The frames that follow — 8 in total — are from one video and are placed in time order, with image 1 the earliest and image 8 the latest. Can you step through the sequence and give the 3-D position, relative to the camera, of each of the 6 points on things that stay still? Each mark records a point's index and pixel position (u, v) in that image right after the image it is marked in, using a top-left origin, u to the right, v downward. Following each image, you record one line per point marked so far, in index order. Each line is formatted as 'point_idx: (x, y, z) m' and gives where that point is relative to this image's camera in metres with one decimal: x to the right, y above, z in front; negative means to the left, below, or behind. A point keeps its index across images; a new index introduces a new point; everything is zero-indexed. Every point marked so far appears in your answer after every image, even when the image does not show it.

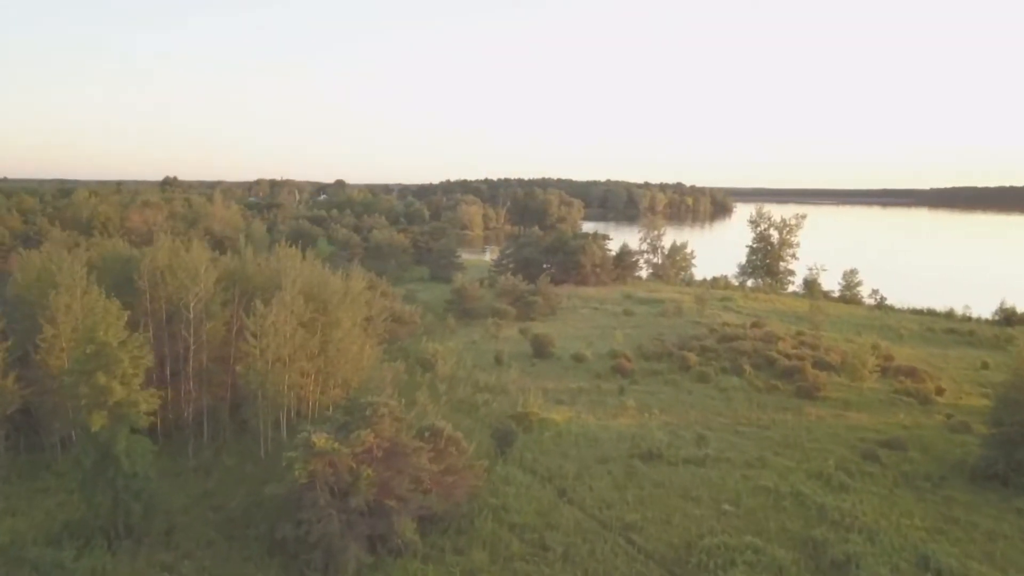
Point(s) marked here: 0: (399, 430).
0: (-2.8, -3.5, +19.7) m
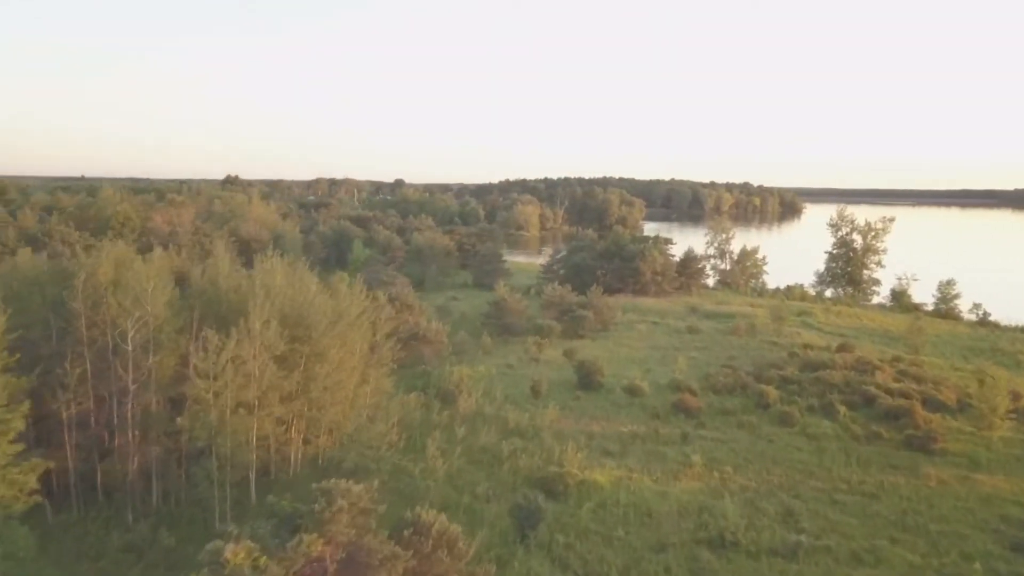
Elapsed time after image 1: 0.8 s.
0: (-2.5, -4.2, +13.9) m
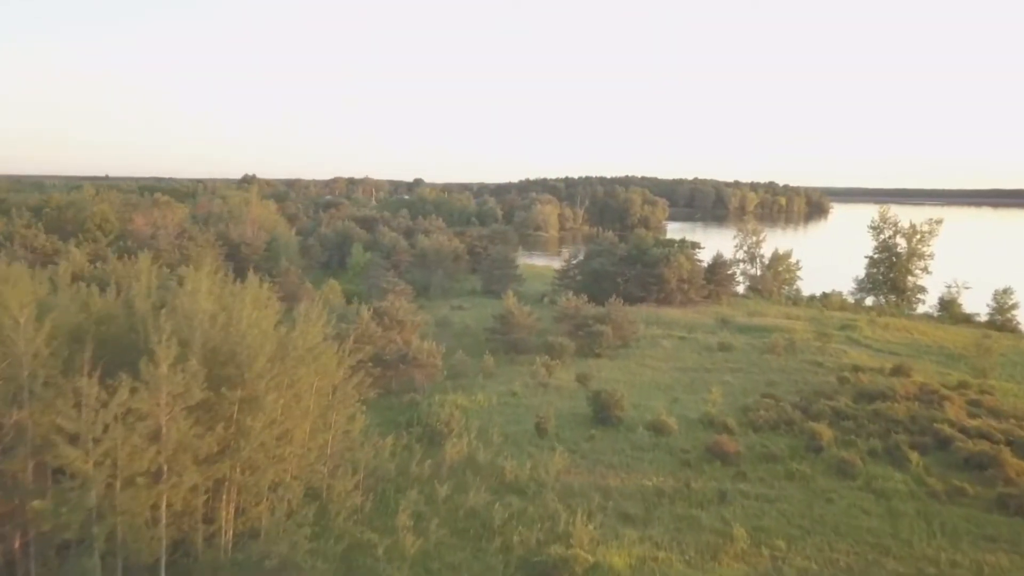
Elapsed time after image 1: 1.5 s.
0: (-3.0, -4.8, +8.9) m
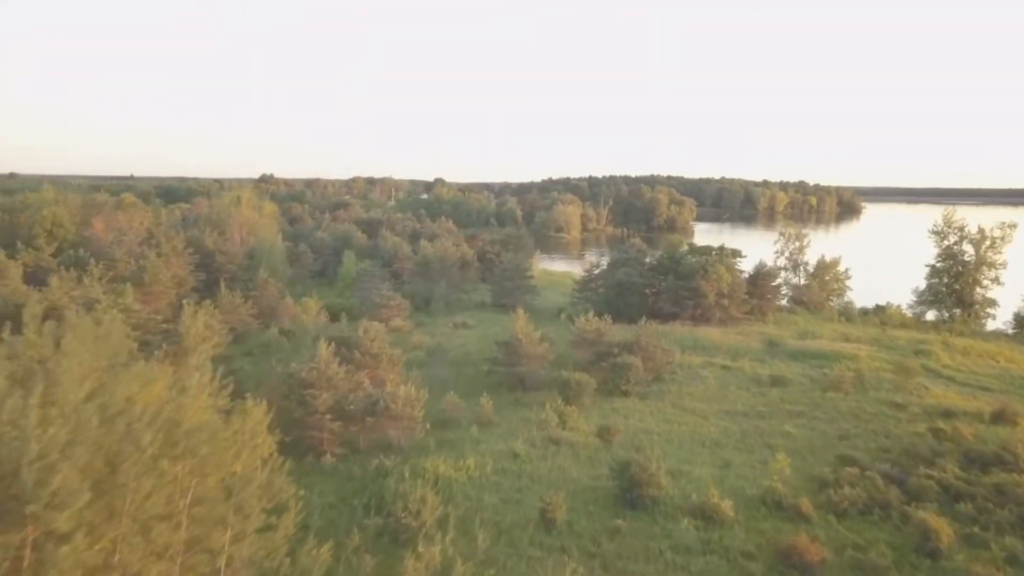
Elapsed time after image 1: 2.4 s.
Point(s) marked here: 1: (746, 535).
0: (-3.6, -5.7, +1.9) m
1: (+5.6, -5.9, +19.1) m
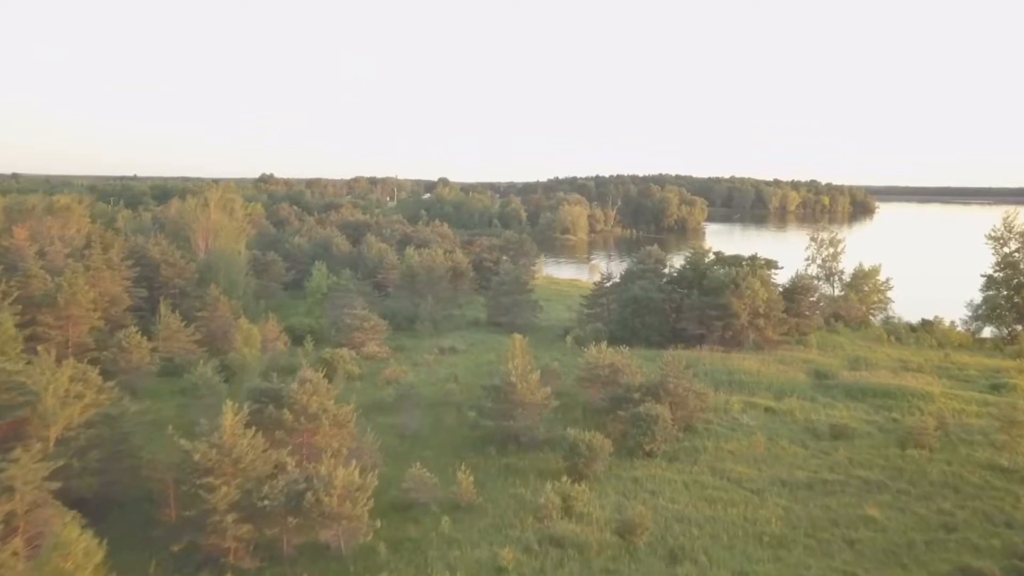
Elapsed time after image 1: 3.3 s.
0: (-4.1, -6.6, -5.1) m
1: (+5.2, -6.8, +12.0) m
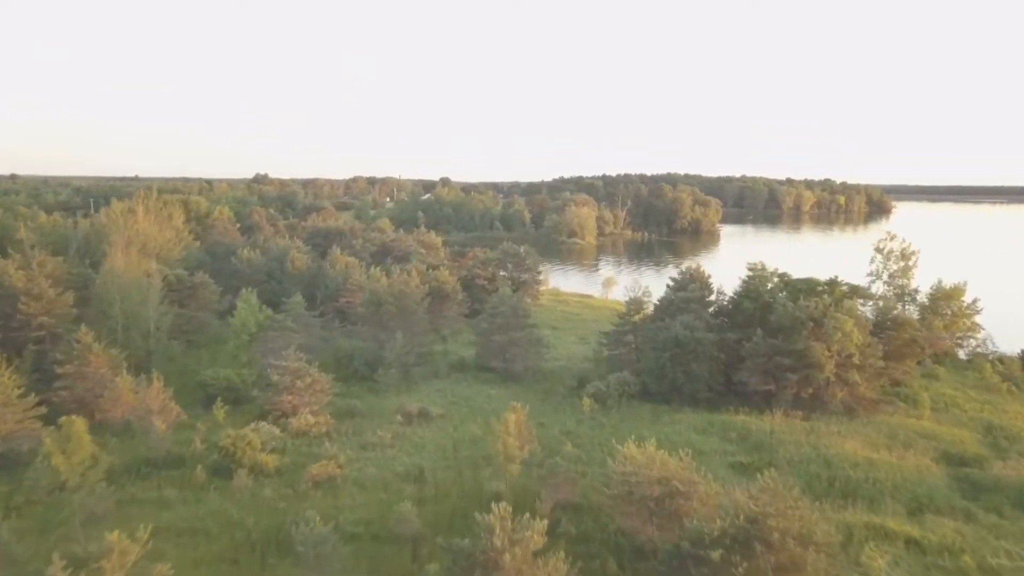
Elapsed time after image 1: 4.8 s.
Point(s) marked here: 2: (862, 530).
0: (-4.6, -8.0, -16.3) m
1: (+4.9, -8.2, +0.7) m
2: (+8.1, -5.6, +18.8) m
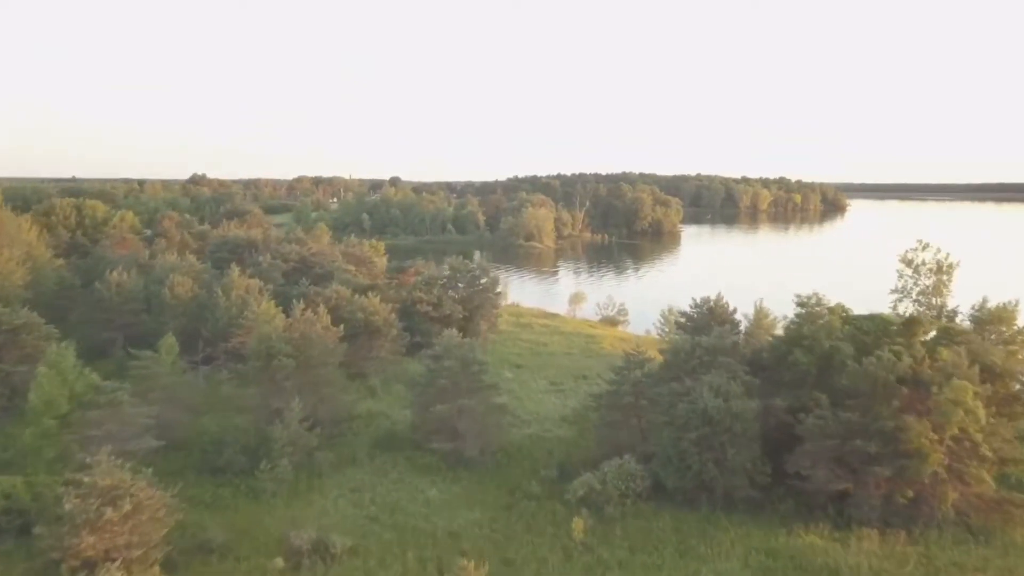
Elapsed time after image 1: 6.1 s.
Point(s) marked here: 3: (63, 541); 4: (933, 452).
0: (-3.1, -9.4, -26.7) m
1: (+5.3, -9.5, -9.2) m
2: (+7.5, -6.9, +9.0) m
3: (-9.1, -5.1, +16.2) m
4: (+9.9, -3.9, +18.6) m
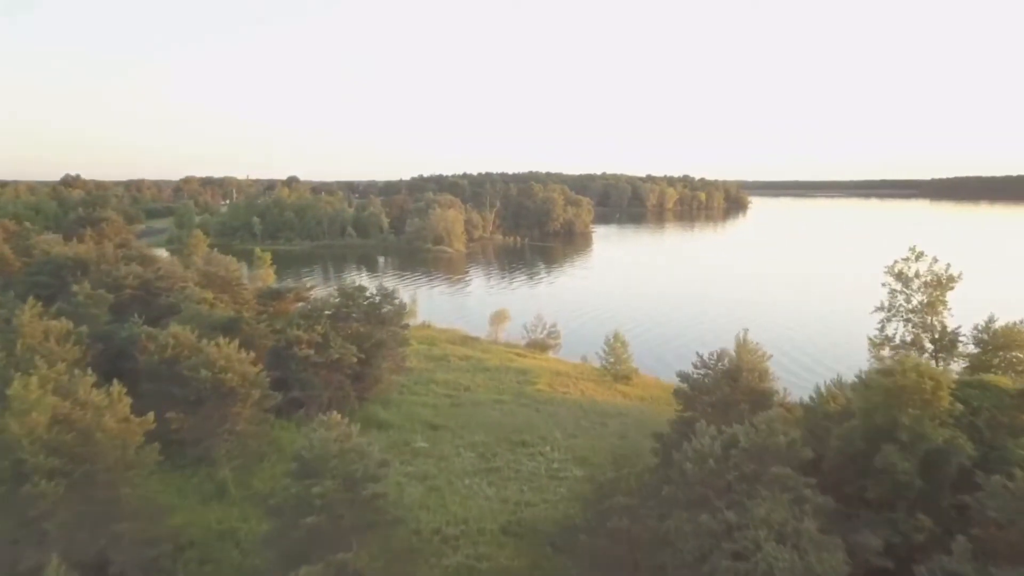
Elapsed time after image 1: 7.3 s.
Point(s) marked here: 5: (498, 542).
0: (+1.4, -10.7, -36.0) m
1: (+7.7, -10.6, -17.6) m
2: (+7.8, -7.9, +0.7) m
3: (-9.6, -6.5, +5.9) m
4: (+8.9, -4.9, +10.5) m
5: (-0.3, -5.6, +18.2) m
